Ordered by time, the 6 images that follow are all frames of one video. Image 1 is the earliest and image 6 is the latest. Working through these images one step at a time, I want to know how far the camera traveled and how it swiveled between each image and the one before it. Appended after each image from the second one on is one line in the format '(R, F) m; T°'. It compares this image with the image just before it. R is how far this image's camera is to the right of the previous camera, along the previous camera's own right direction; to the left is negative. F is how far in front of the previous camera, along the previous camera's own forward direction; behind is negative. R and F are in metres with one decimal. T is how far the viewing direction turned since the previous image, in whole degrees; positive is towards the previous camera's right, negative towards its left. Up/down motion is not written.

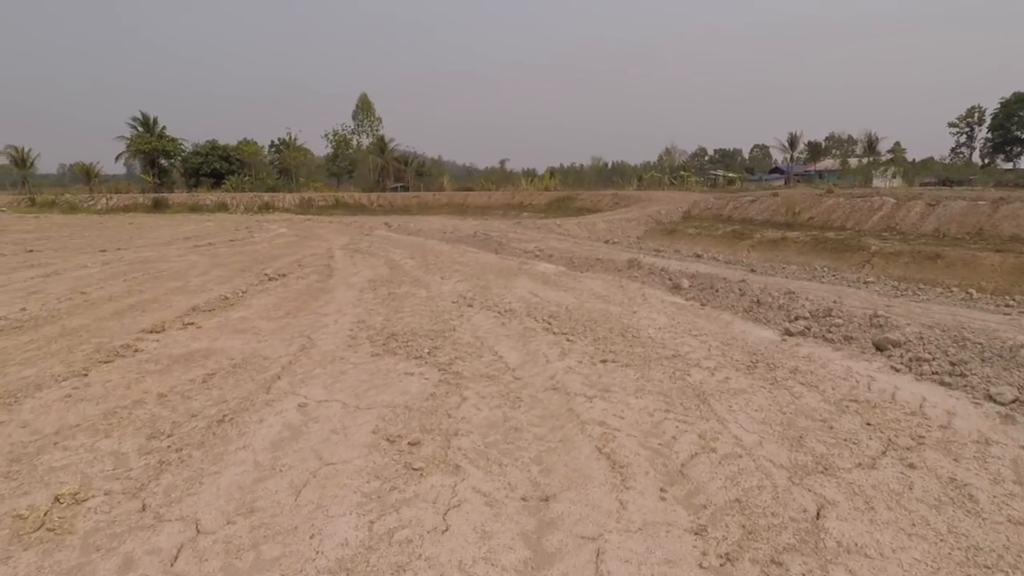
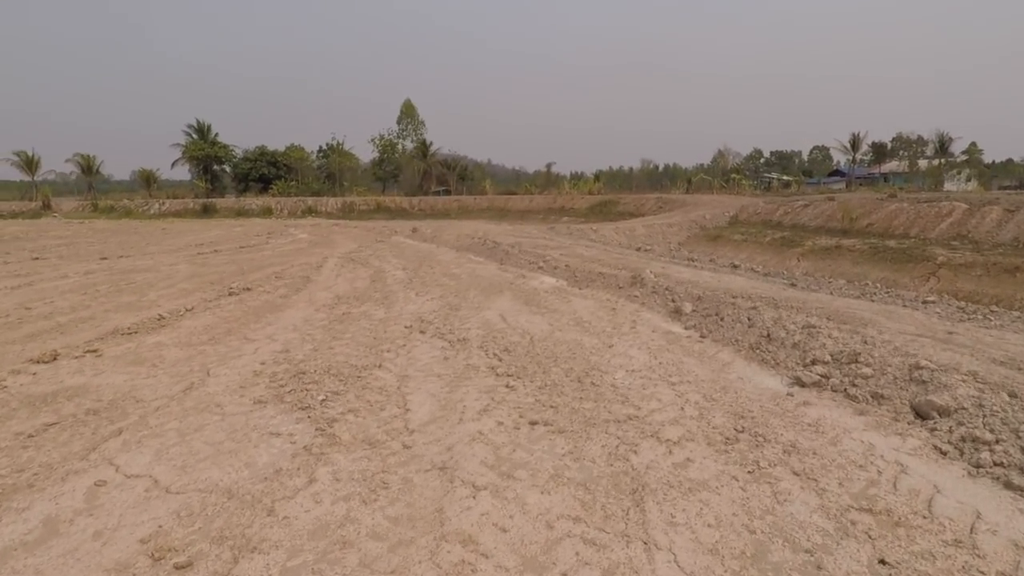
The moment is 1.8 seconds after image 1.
(+1.0, +1.2) m; -5°
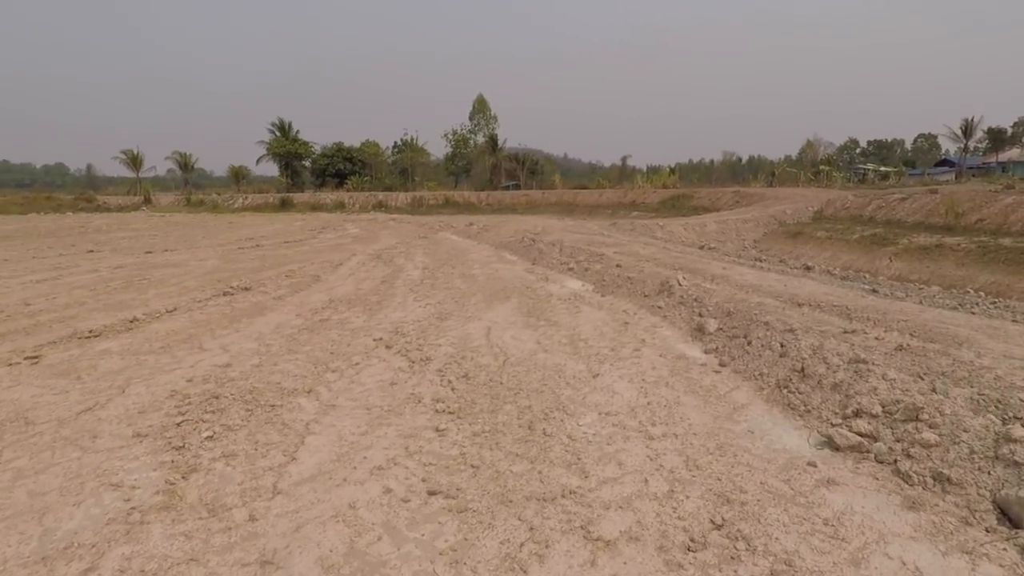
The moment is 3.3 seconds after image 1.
(+0.9, +1.0) m; -7°
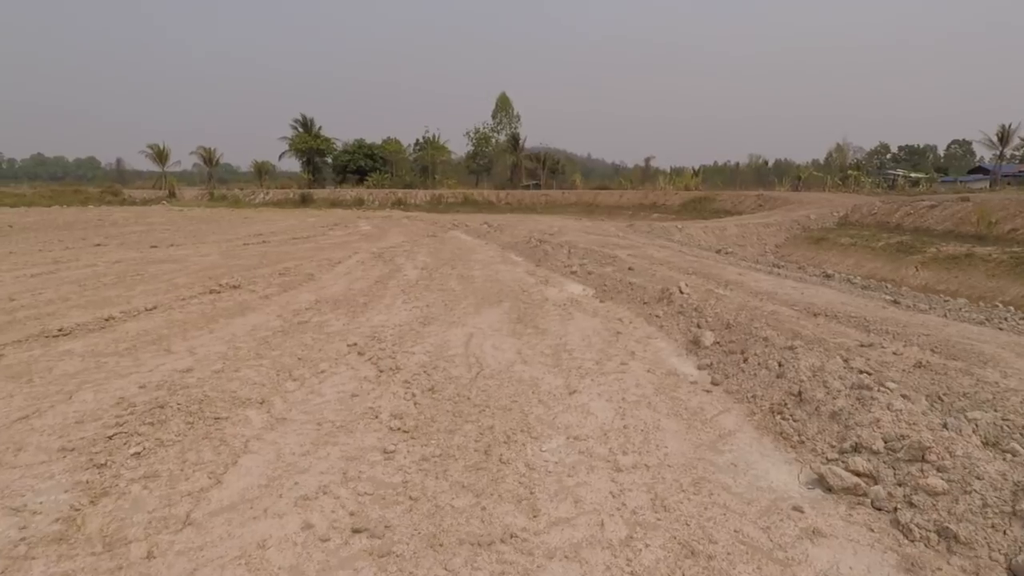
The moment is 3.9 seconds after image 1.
(+0.3, +0.3) m; -2°
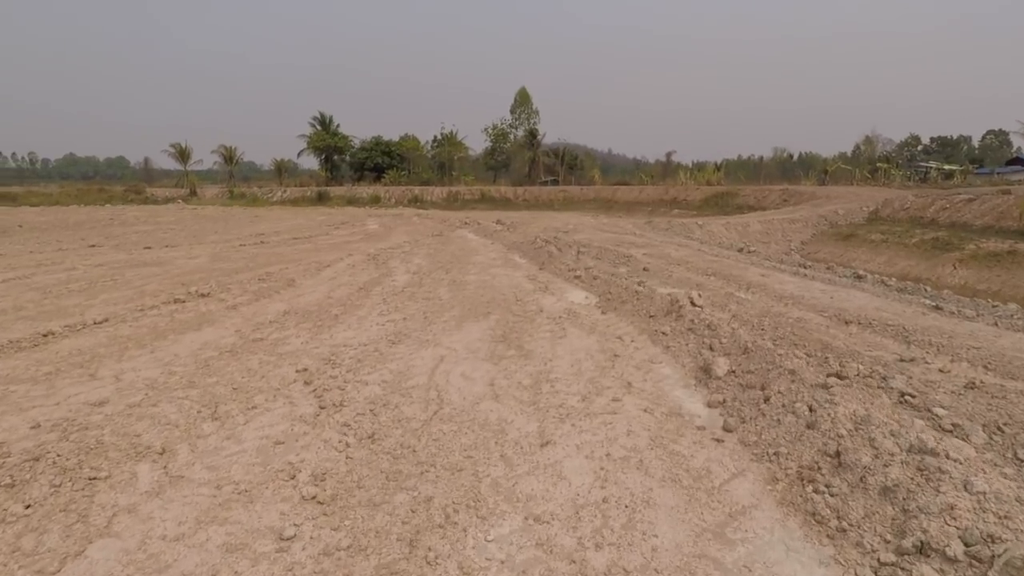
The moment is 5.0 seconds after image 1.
(+0.4, +0.8) m; -2°
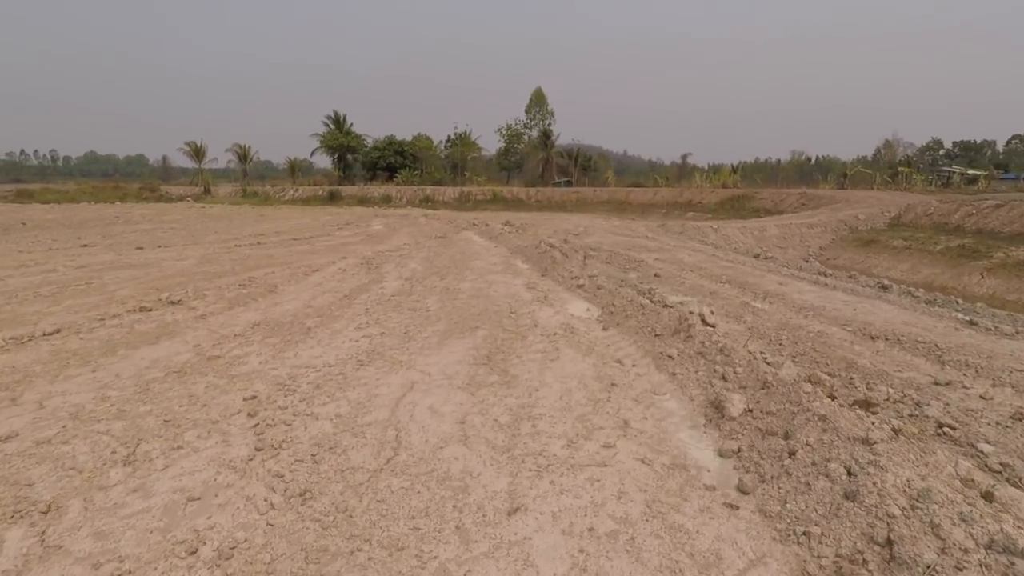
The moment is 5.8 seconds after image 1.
(+0.2, +0.6) m; -1°
